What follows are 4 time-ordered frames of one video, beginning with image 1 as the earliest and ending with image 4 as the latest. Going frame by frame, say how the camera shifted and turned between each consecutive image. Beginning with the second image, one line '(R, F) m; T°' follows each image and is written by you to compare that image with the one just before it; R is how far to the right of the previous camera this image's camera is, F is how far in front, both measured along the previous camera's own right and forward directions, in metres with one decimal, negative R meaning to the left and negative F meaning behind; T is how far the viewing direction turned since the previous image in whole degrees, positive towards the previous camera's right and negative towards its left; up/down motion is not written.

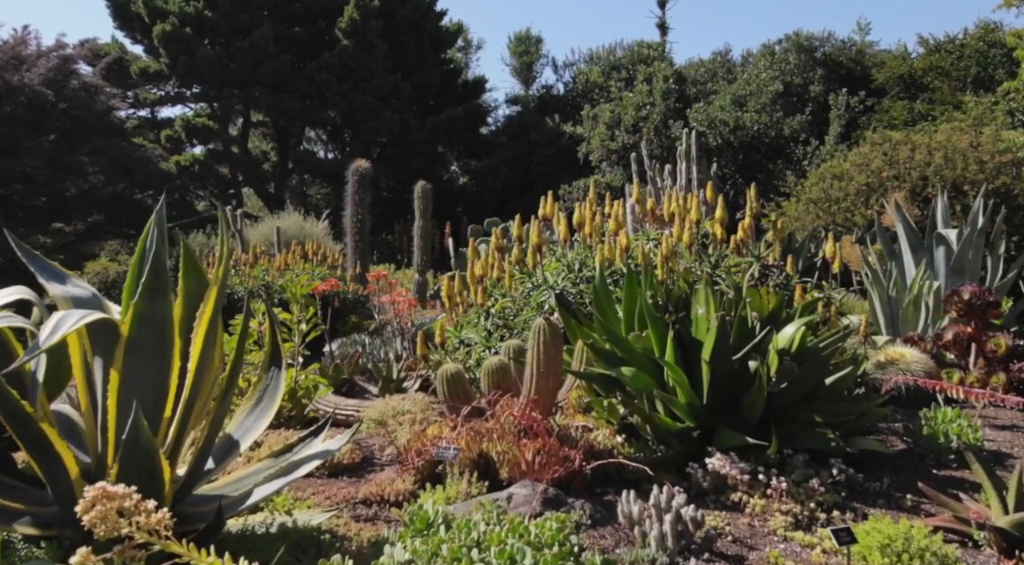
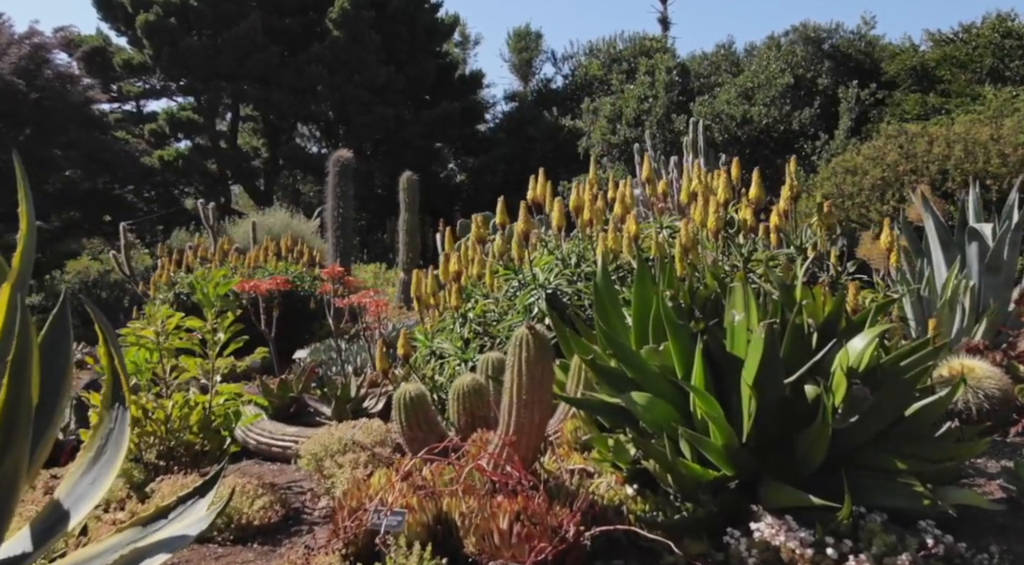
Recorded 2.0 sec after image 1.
(+0.1, +1.1) m; 0°
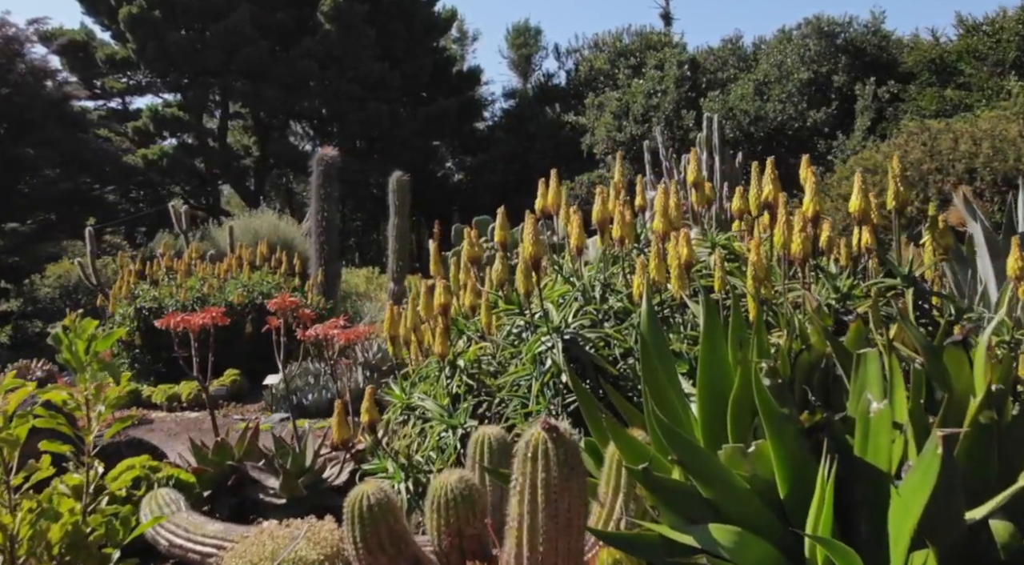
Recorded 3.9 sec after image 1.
(0.0, +1.2) m; 0°
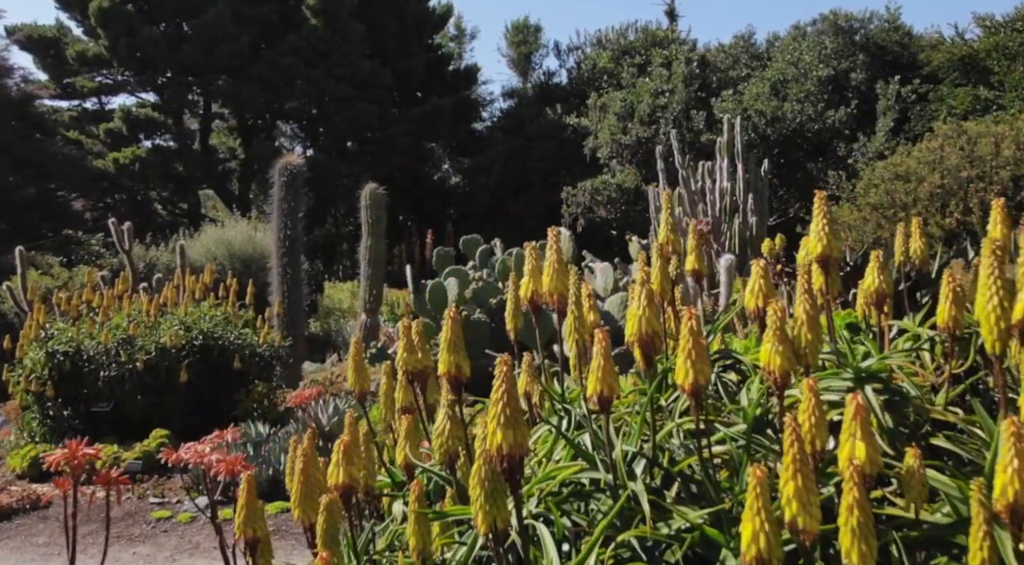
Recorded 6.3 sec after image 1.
(+0.1, +1.8) m; 0°
